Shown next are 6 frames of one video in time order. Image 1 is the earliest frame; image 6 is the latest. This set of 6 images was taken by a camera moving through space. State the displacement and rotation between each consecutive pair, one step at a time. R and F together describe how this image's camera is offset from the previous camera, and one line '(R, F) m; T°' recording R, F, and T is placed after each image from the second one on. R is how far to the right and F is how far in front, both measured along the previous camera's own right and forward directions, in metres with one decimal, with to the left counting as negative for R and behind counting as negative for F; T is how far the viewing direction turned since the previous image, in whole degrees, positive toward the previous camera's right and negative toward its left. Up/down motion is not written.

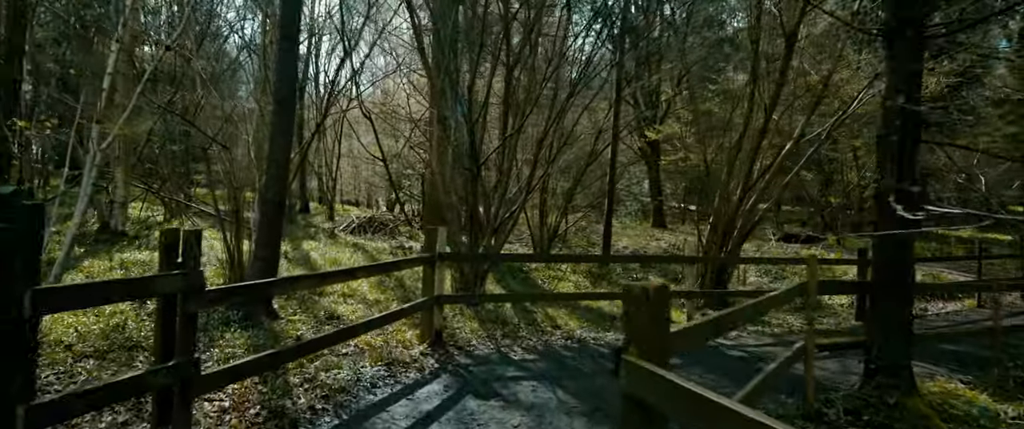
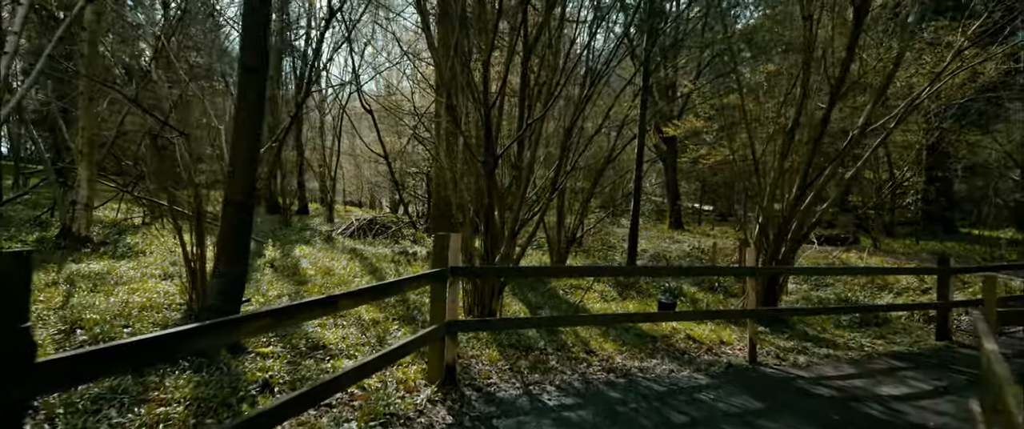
(-0.2, +1.3) m; 0°
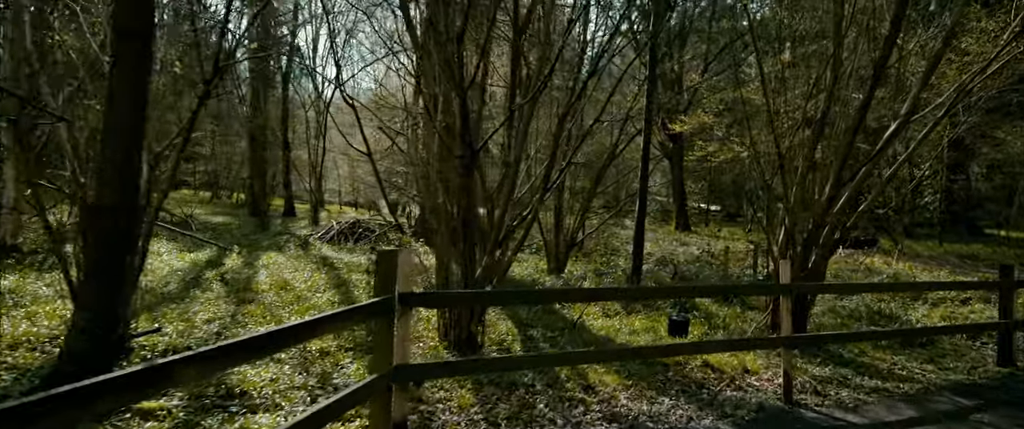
(+0.2, +1.1) m; 0°
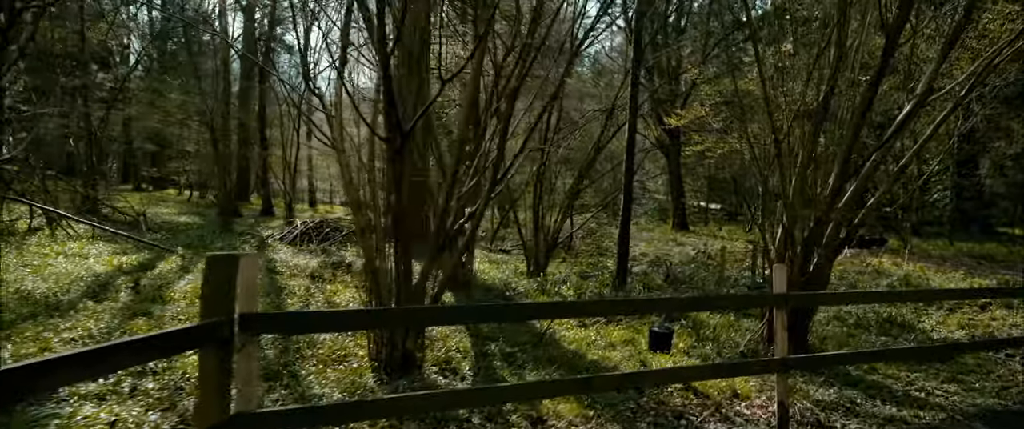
(+0.5, +1.0) m; 0°
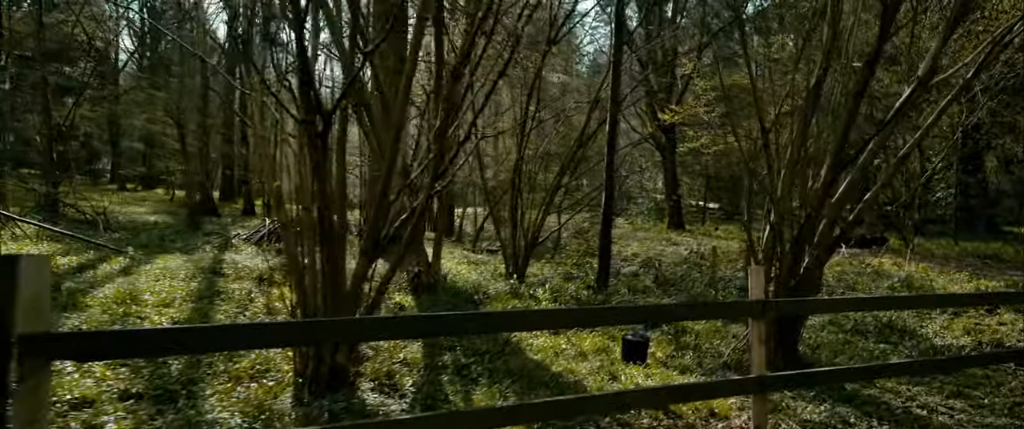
(+0.5, +0.6) m; 0°
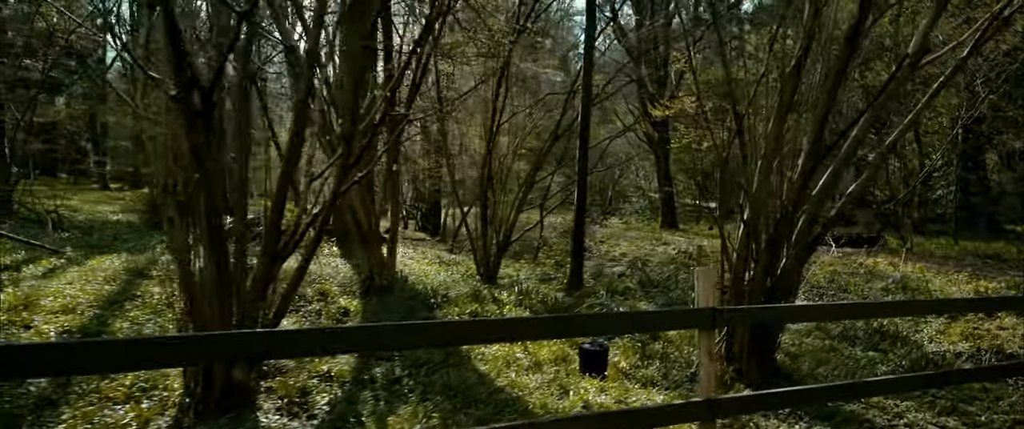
(+0.5, +0.6) m; 0°
